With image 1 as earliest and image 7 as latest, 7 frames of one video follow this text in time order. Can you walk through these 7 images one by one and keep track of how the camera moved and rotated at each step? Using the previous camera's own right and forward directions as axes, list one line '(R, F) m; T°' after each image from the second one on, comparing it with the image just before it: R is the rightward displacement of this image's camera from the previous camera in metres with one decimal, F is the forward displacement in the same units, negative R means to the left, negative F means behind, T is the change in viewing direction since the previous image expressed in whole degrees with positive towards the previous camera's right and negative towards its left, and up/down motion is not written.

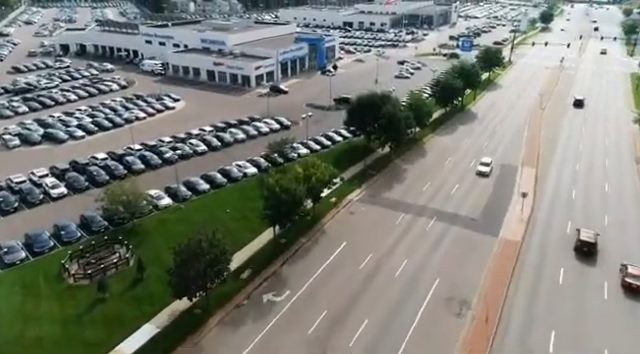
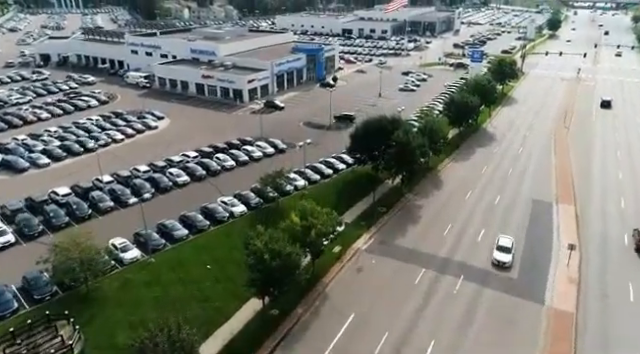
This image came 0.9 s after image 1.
(-0.1, +6.4) m; 0°
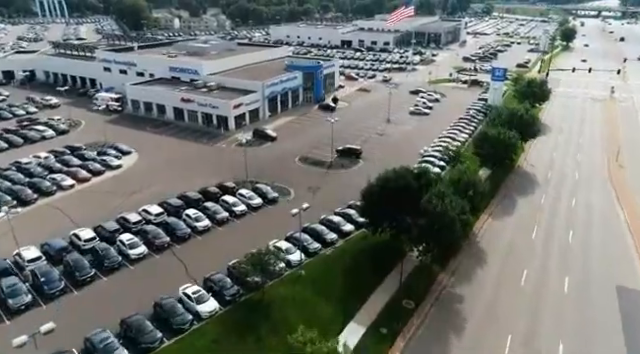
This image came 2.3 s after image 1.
(-0.2, +10.2) m; 0°
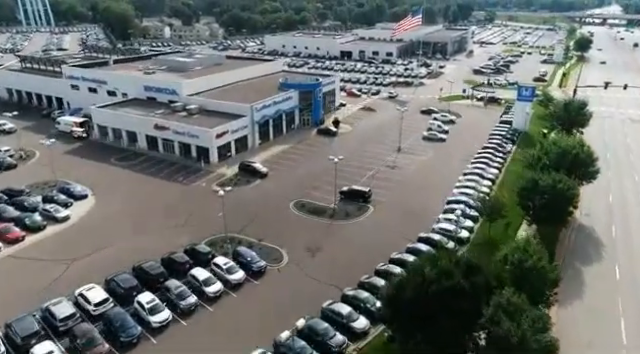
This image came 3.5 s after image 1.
(-0.2, +9.4) m; 0°
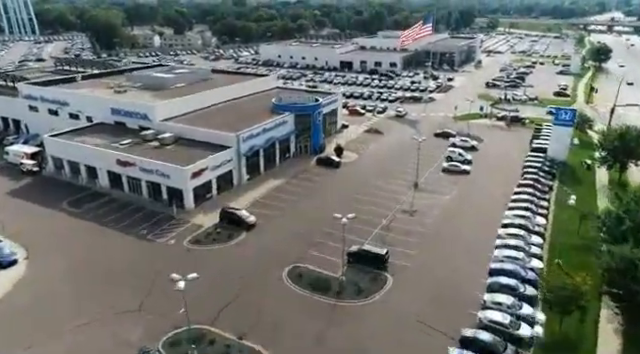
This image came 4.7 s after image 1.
(-0.3, +9.3) m; 0°
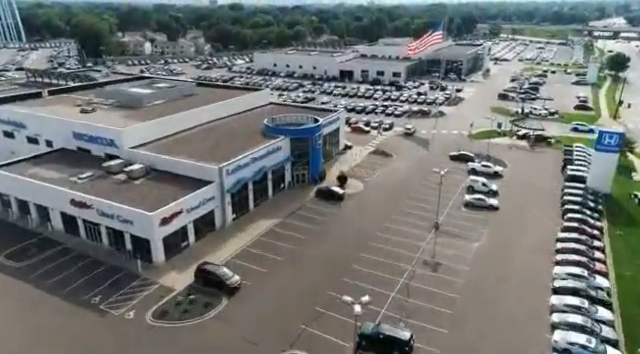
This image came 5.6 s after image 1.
(-0.2, +7.5) m; 0°
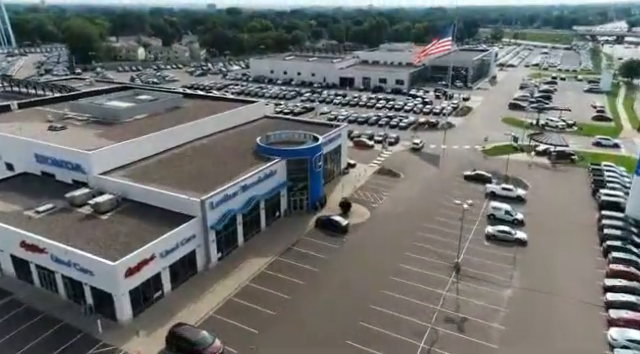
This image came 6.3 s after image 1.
(-0.1, +5.5) m; 0°
